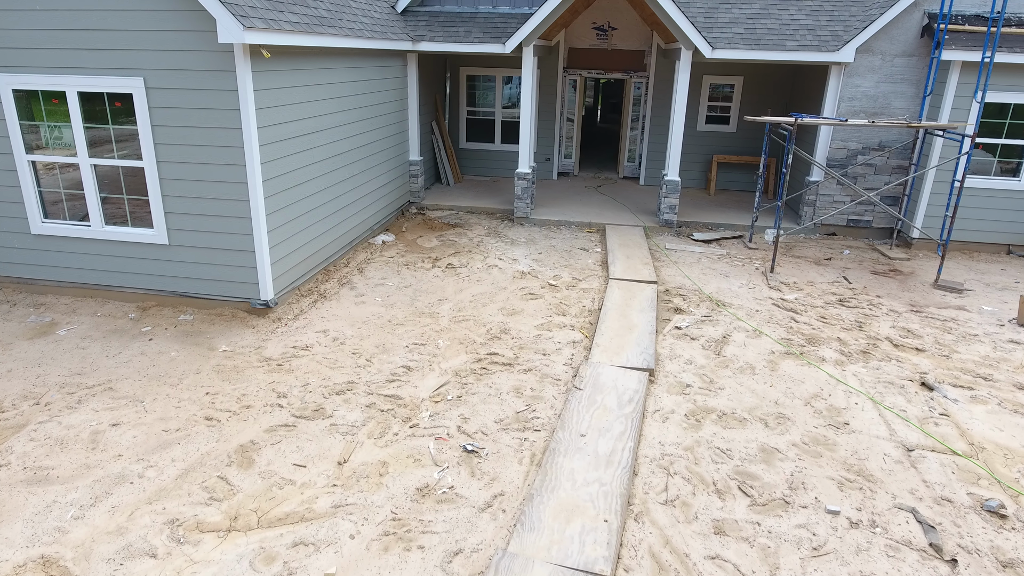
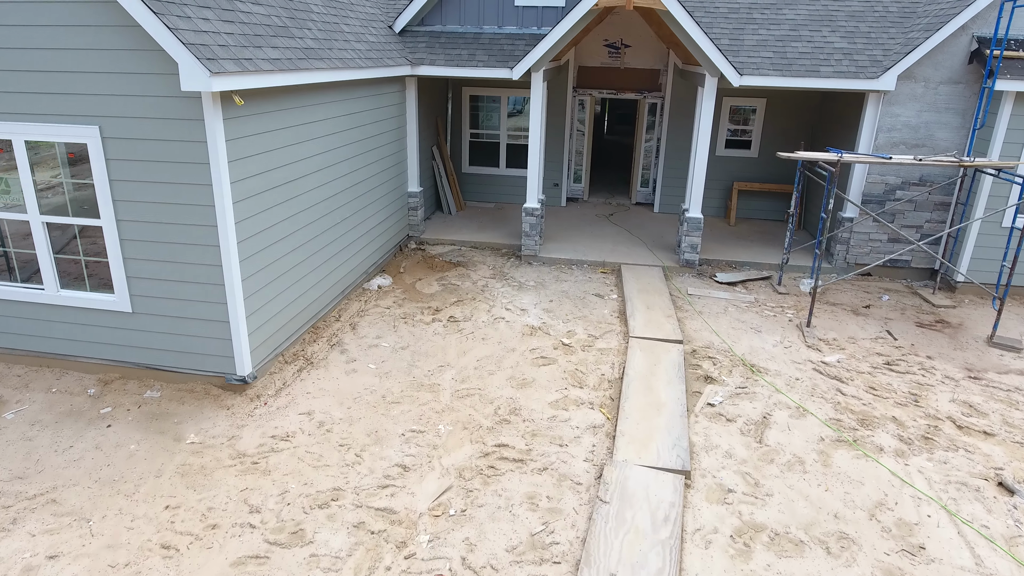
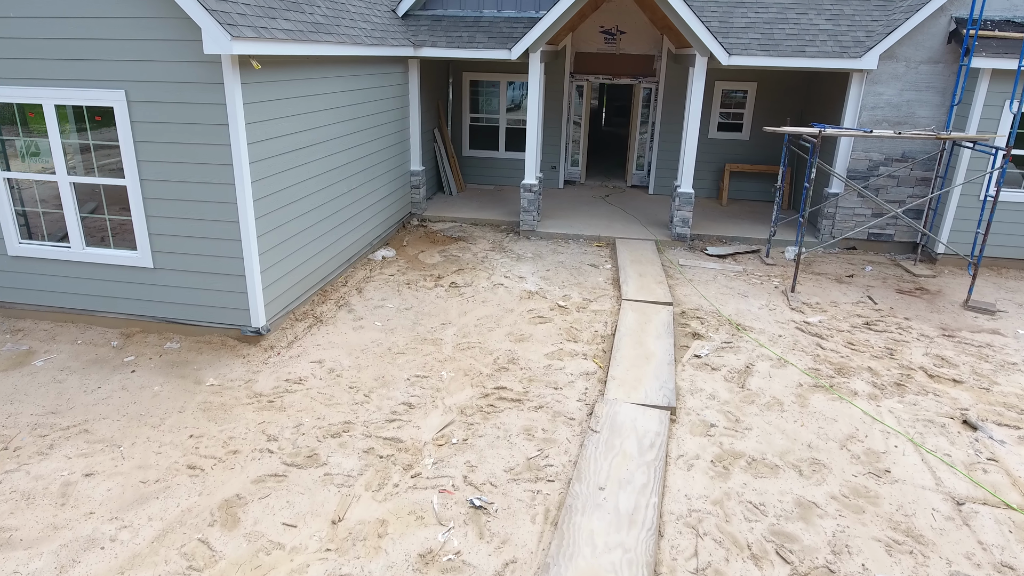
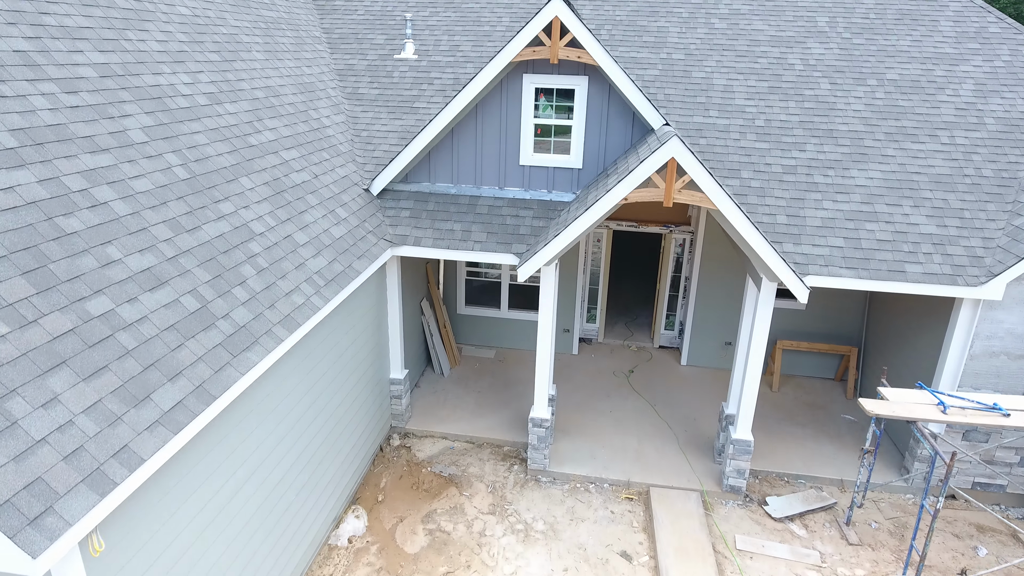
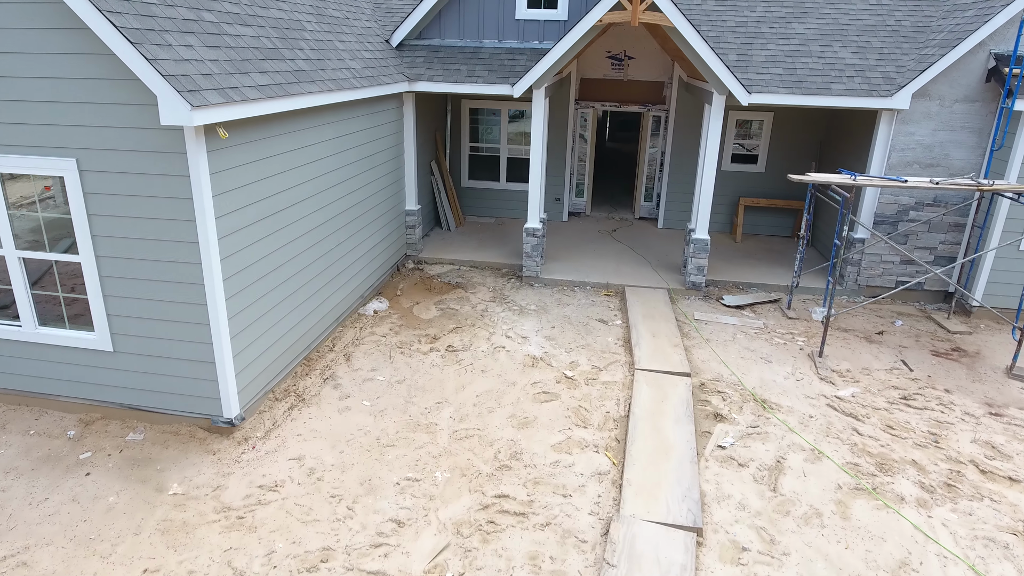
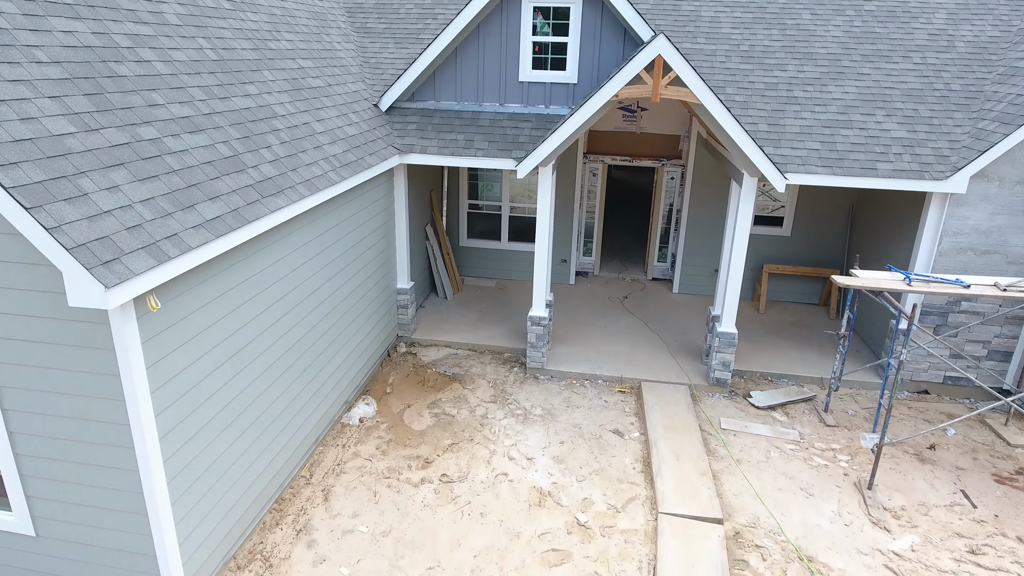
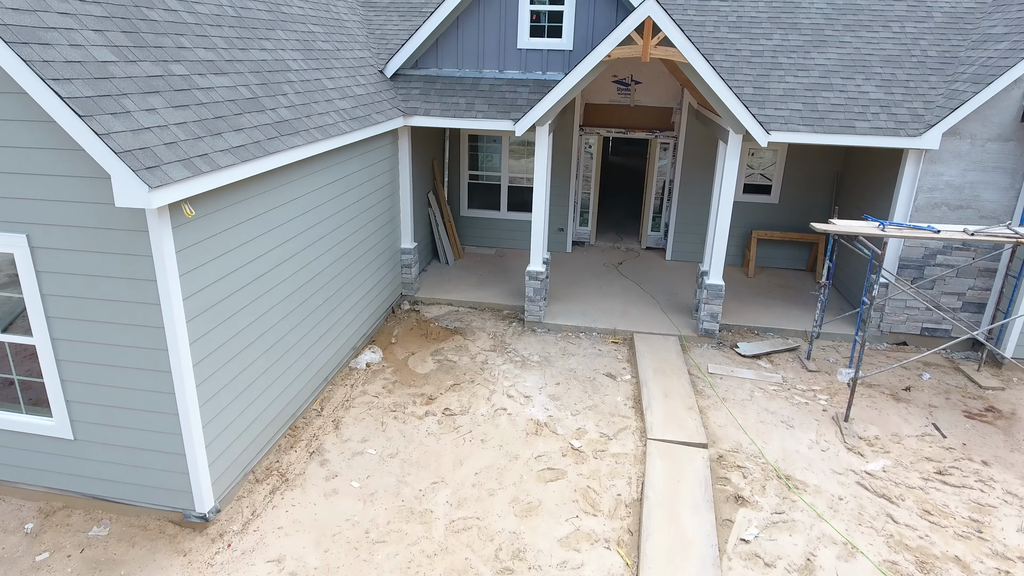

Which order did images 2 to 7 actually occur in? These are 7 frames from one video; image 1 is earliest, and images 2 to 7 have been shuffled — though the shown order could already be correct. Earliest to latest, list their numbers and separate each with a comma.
3, 2, 5, 7, 6, 4
